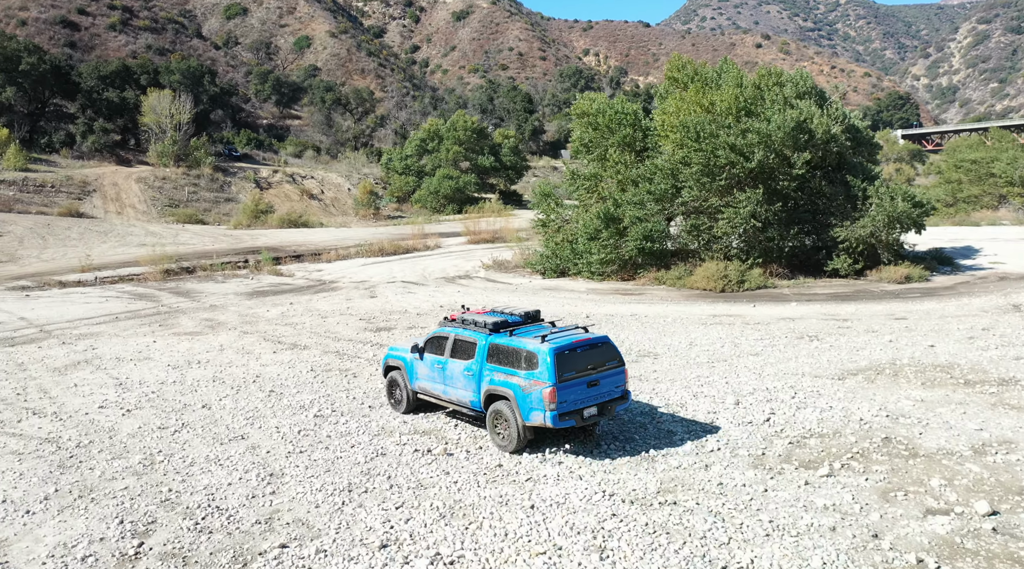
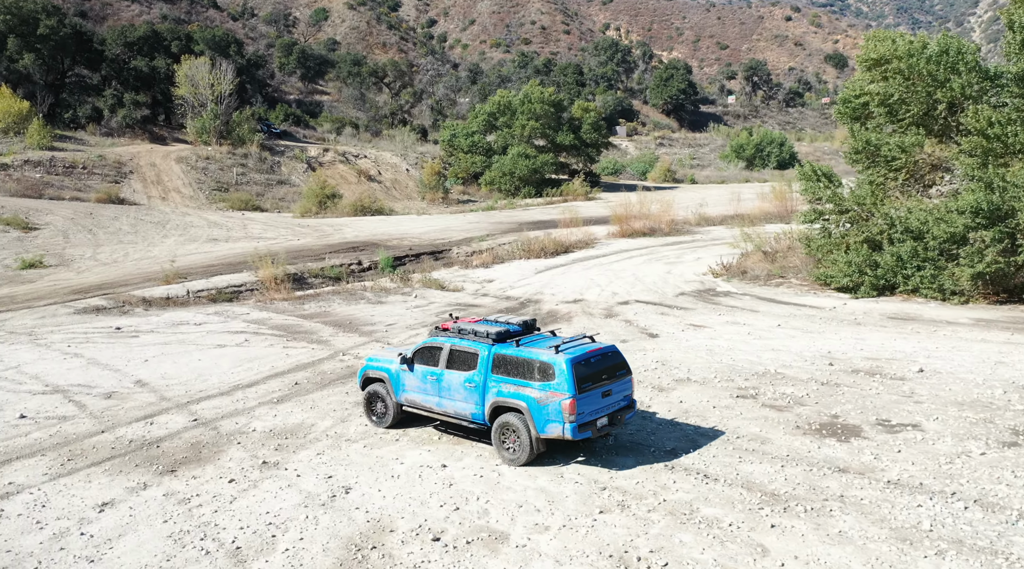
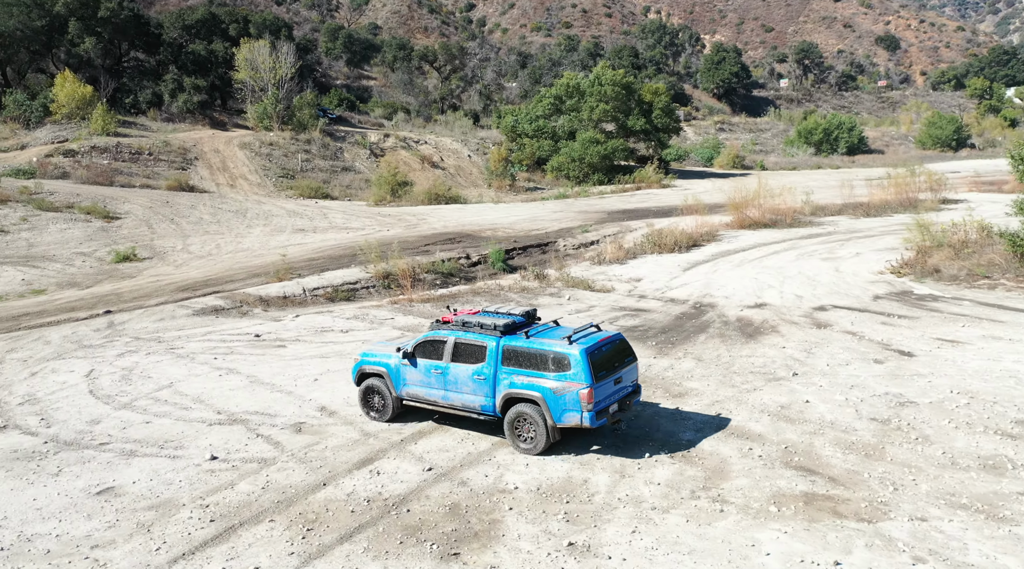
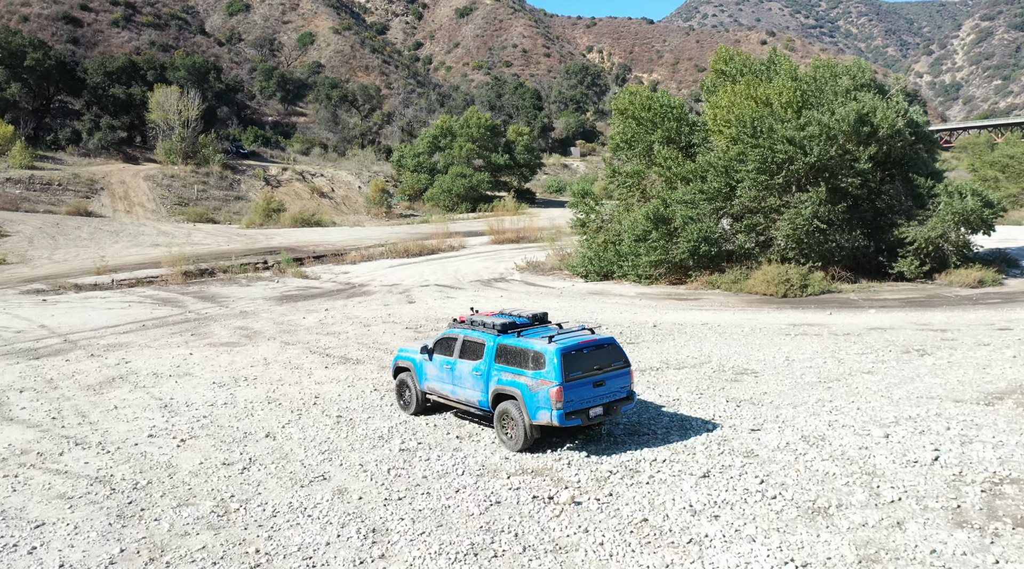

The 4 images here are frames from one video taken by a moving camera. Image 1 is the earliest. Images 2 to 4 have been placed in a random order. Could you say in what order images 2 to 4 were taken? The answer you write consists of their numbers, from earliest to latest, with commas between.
4, 2, 3
